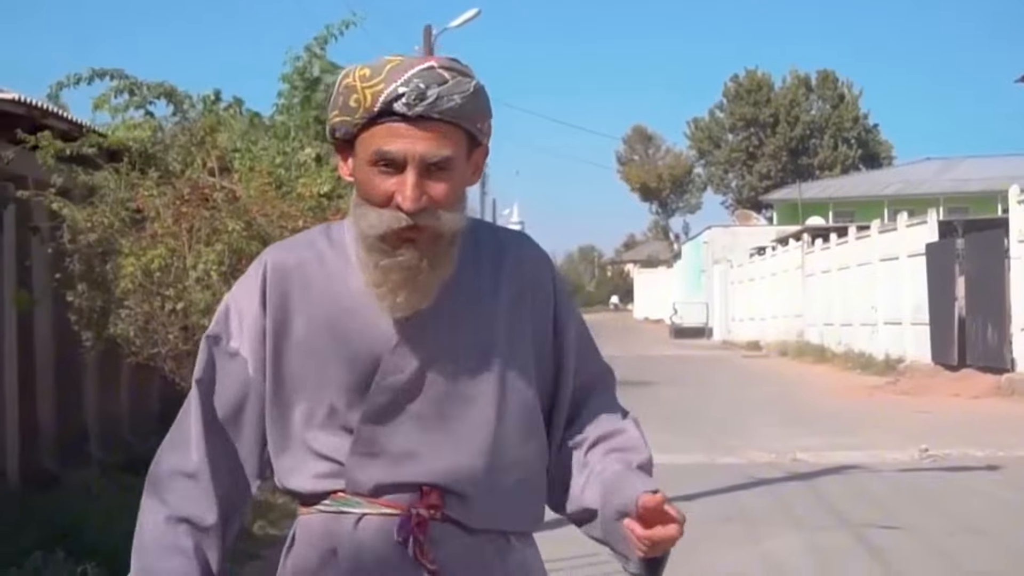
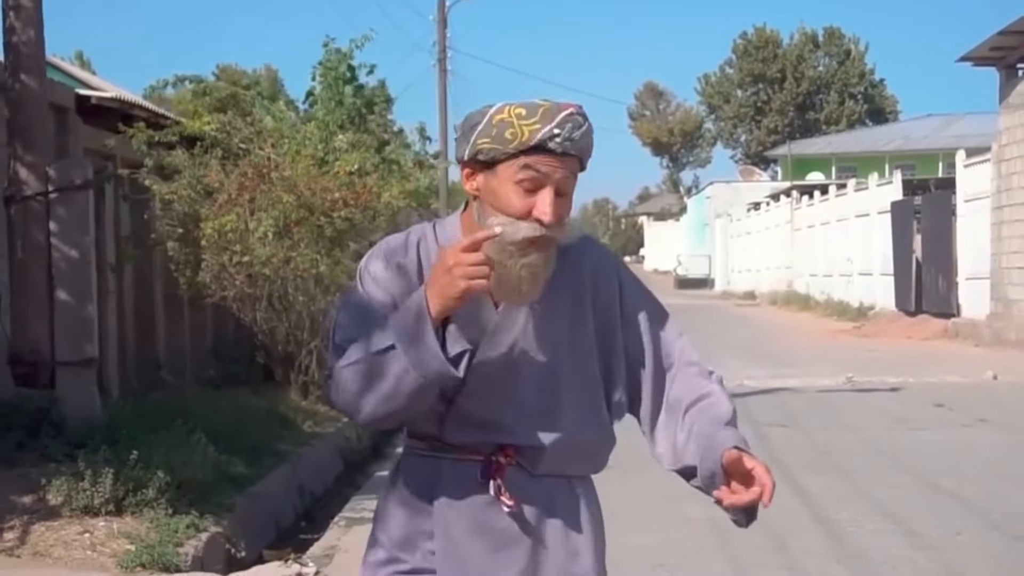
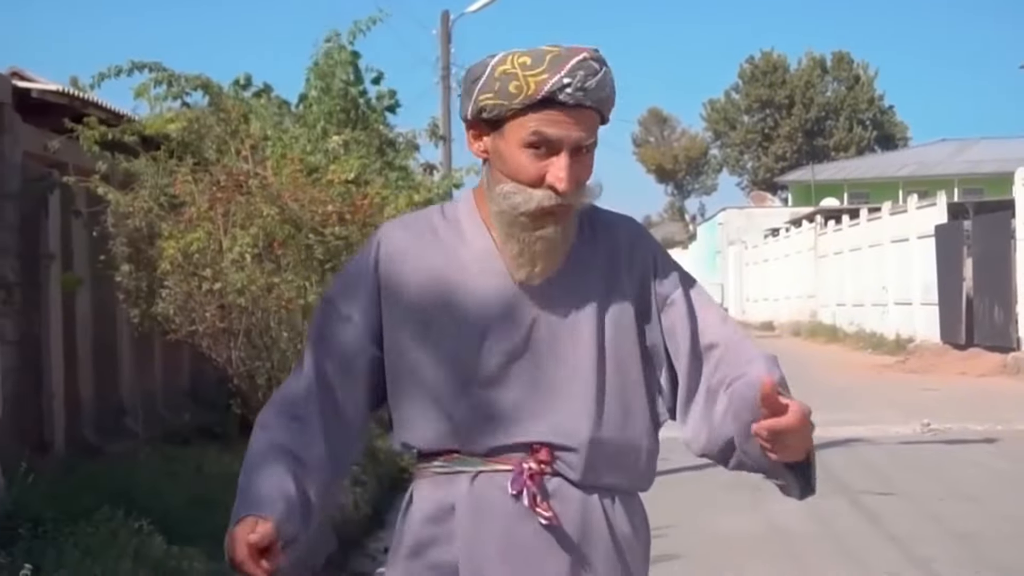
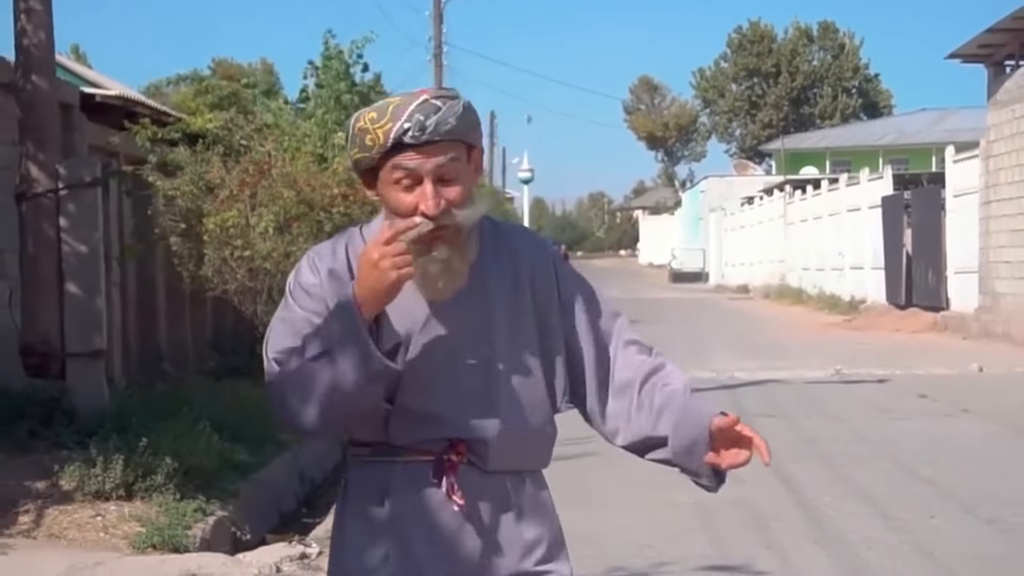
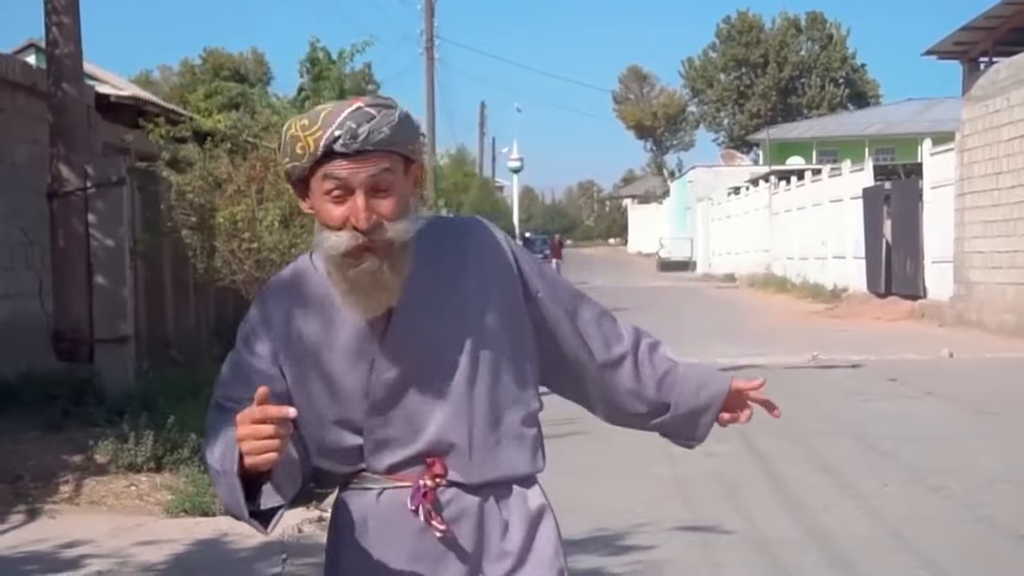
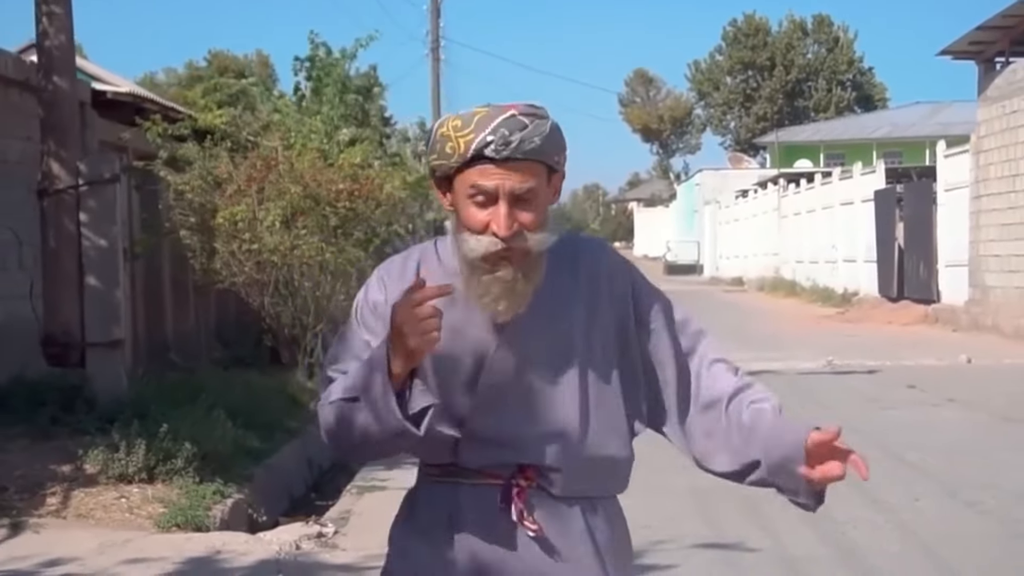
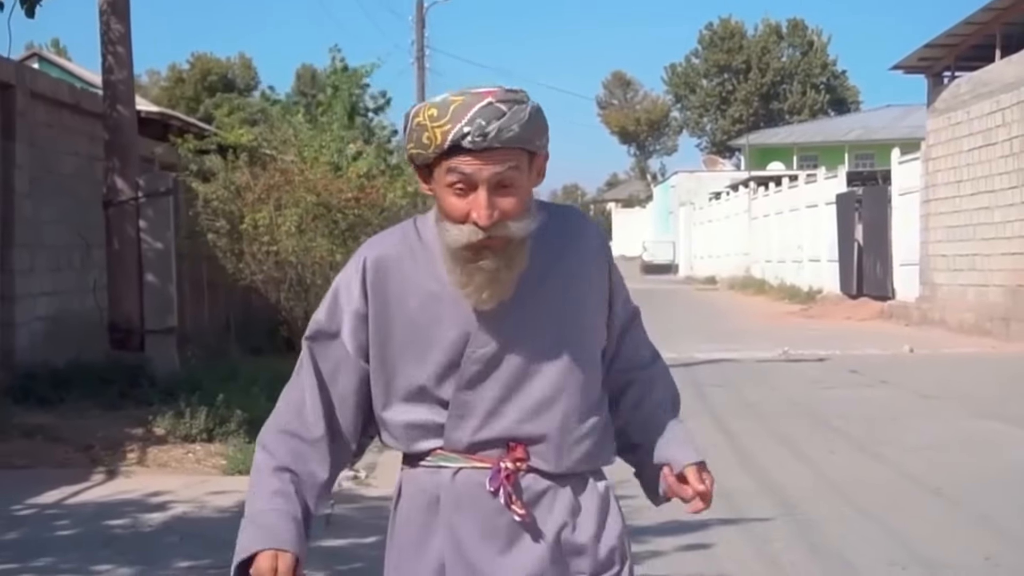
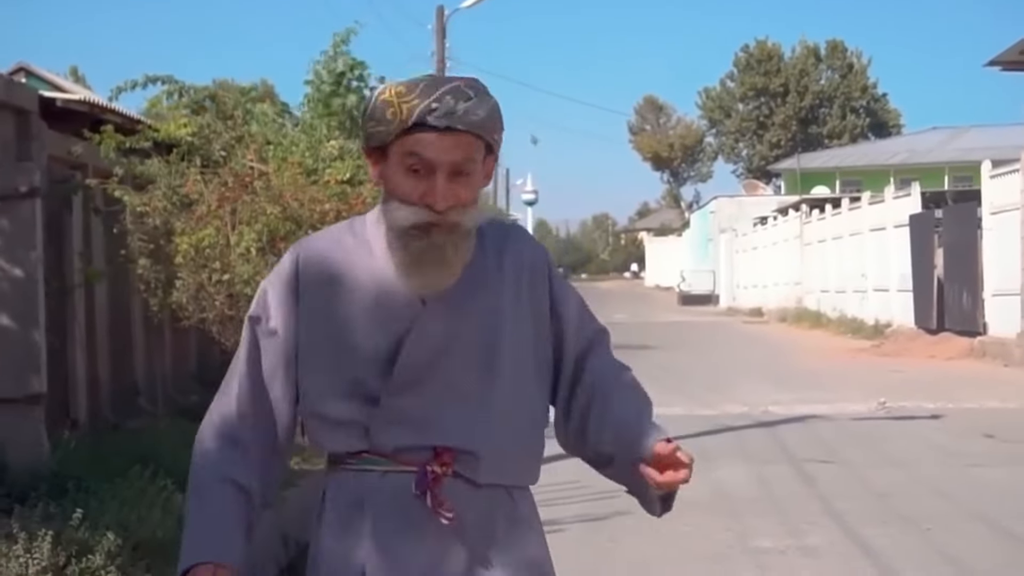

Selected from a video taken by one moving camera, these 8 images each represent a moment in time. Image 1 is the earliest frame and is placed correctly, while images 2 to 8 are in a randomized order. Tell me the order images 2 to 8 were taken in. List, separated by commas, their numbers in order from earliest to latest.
3, 8, 2, 4, 6, 5, 7
